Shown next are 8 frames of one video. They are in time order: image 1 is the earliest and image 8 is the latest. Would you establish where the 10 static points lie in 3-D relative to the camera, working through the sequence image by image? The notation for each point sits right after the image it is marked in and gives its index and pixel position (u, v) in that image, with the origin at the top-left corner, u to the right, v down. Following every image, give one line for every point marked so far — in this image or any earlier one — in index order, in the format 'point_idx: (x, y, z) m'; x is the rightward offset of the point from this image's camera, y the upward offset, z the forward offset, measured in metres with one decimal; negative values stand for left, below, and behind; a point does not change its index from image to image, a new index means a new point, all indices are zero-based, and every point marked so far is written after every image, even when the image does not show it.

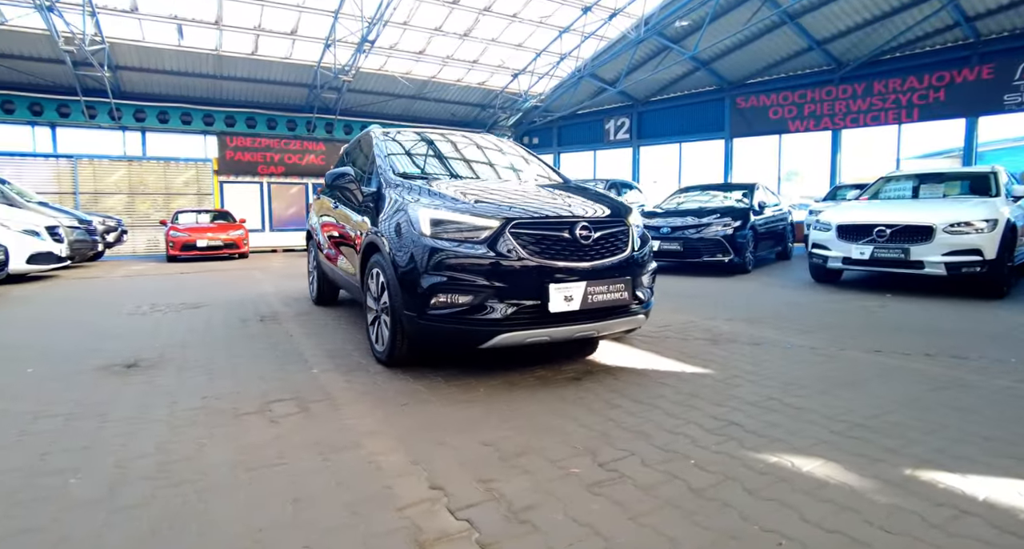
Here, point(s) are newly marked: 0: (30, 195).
0: (-11.9, +2.0, +12.7) m
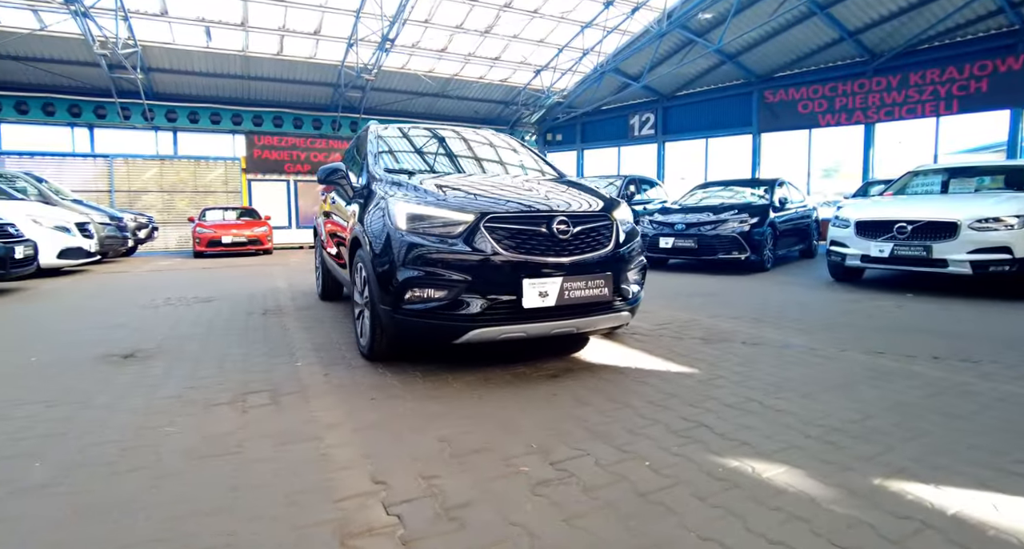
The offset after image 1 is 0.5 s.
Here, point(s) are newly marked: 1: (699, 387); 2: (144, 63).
0: (-11.5, +2.1, +13.3) m
1: (+1.1, -0.7, +3.0) m
2: (-13.2, +7.6, +18.3) m
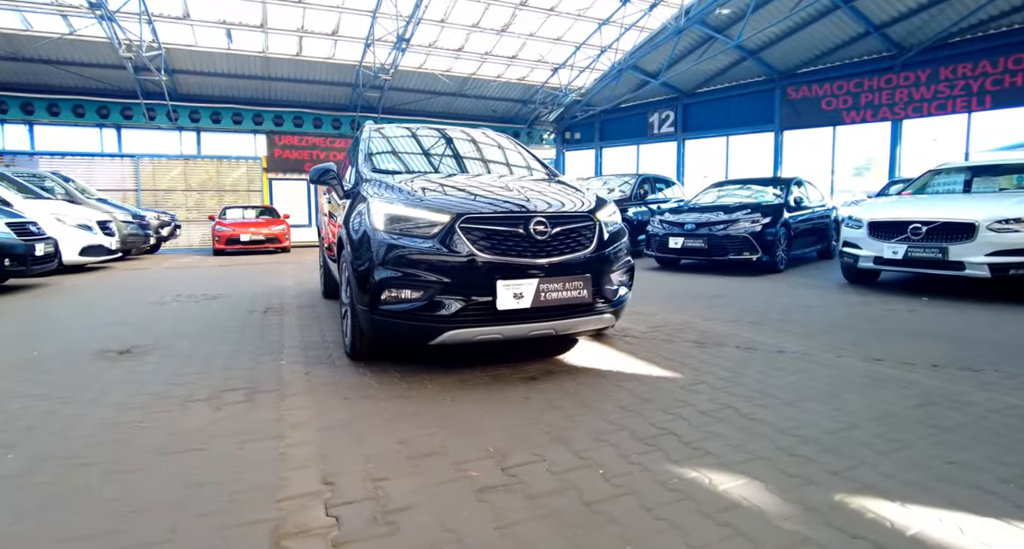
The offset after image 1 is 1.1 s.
0: (-11.2, +2.2, +13.7) m
1: (+0.9, -0.7, +2.9) m
2: (-12.7, +7.7, +18.7) m
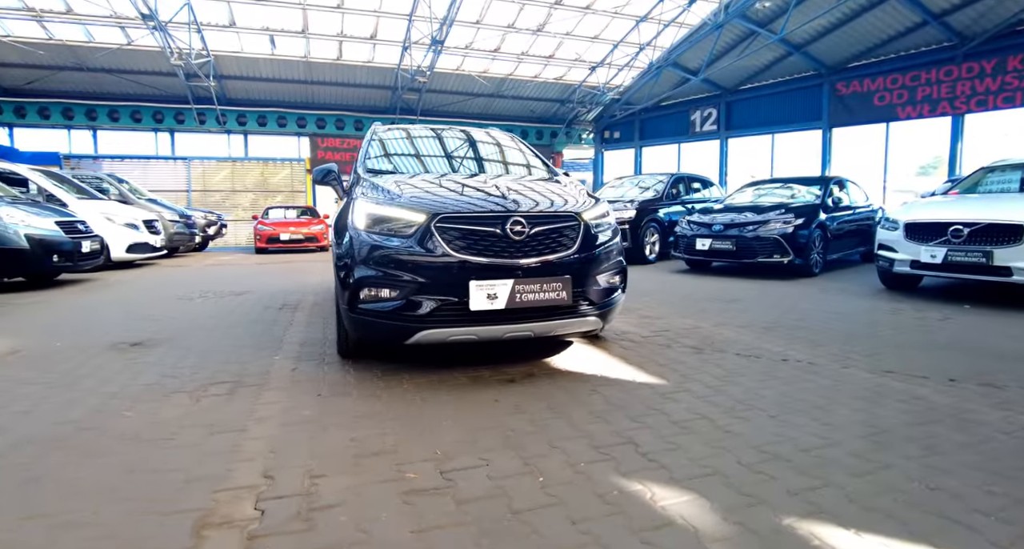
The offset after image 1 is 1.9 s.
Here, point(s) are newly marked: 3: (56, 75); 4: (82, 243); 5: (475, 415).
0: (-10.4, +2.3, +14.5) m
1: (+0.8, -0.7, +2.8) m
2: (-11.4, +7.8, +19.7) m
3: (-16.7, +7.3, +18.8) m
4: (-6.6, +0.5, +7.9) m
5: (-0.2, -0.7, +2.6) m
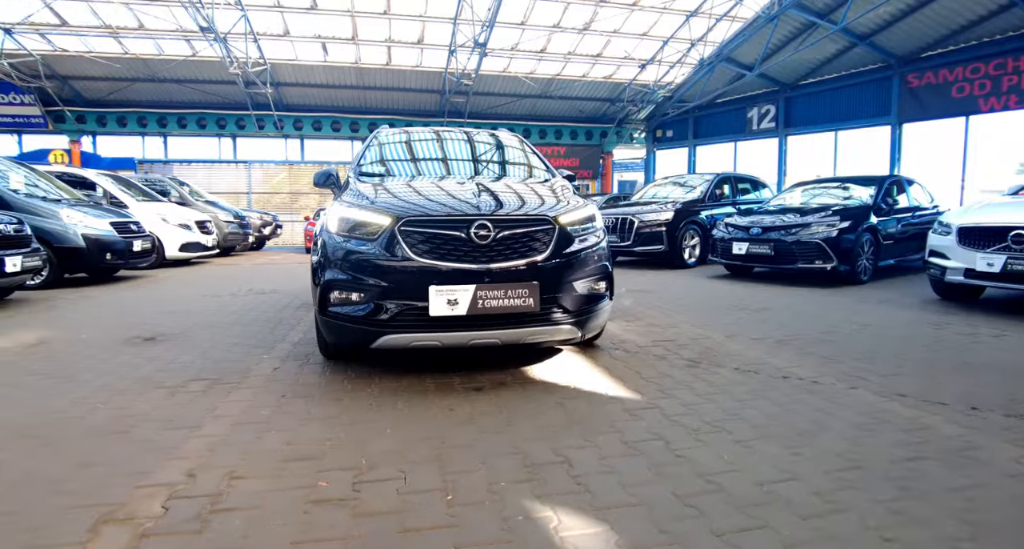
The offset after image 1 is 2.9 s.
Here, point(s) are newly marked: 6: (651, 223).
0: (-9.3, +2.4, +15.5) m
1: (+0.5, -0.7, +2.6) m
2: (-9.7, +7.9, +20.7) m
3: (-15.1, +7.5, +20.4) m
4: (-6.2, +0.5, +8.5) m
5: (-0.4, -0.7, +2.5) m
6: (+2.9, +1.1, +10.4) m
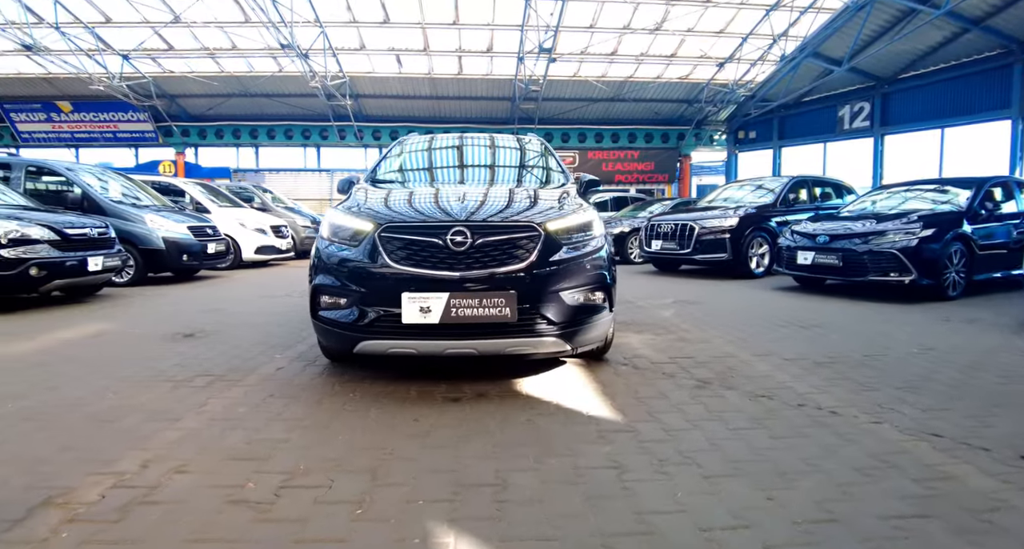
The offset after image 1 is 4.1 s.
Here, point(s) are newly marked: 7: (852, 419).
0: (-7.4, +2.4, +16.6) m
1: (+0.3, -0.8, +2.4) m
2: (-6.9, +7.8, +21.9) m
3: (-12.3, +7.5, +22.4) m
4: (-5.4, +0.5, +9.2) m
5: (-0.6, -0.8, +2.5) m
6: (+3.8, +0.9, +9.8) m
7: (+1.8, -0.8, +2.7) m
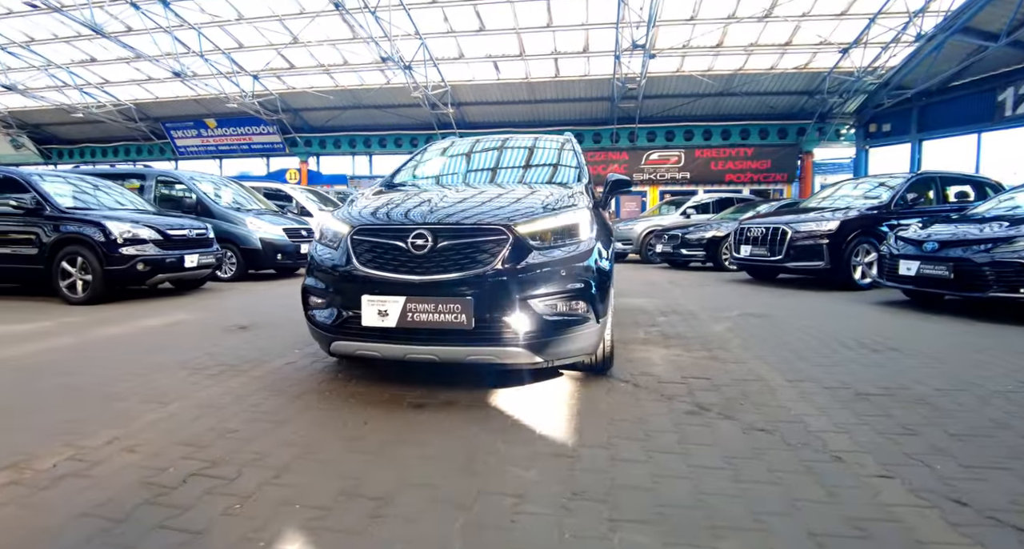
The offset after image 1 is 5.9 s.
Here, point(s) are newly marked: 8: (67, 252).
0: (-4.5, +2.5, +17.8) m
1: (0.0, -0.8, +2.2) m
2: (-2.7, +7.8, +22.8) m
3: (-7.9, +7.6, +24.4) m
4: (-4.2, +0.6, +10.1) m
5: (-0.9, -0.8, +2.5) m
6: (+5.0, +0.7, +8.7) m
7: (+1.5, -0.8, +2.2) m
8: (-5.8, +0.3, +6.6) m
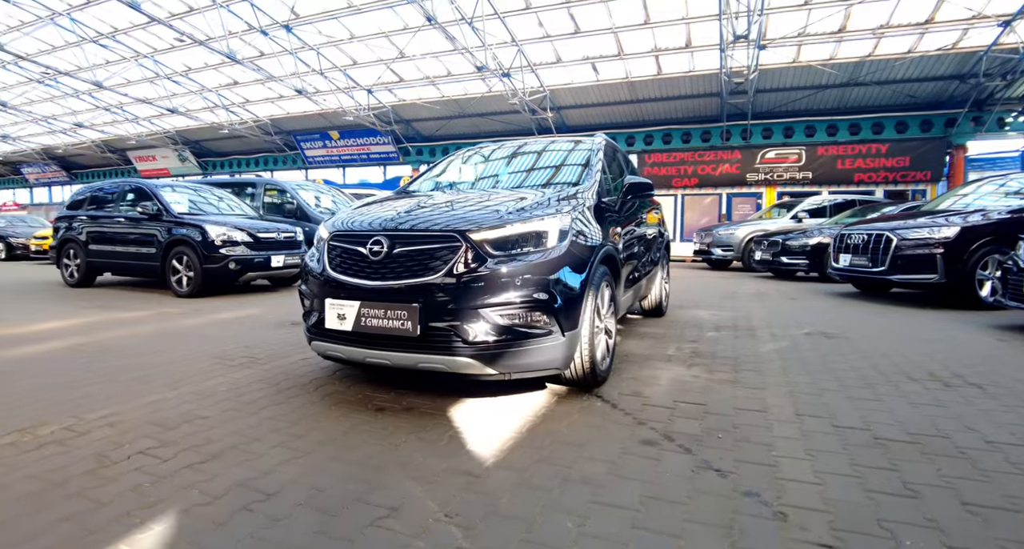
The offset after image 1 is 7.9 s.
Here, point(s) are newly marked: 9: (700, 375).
0: (-1.3, +2.4, +18.4) m
1: (-0.4, -0.9, +2.2) m
2: (+1.7, +7.7, +22.9) m
3: (-3.1, +7.6, +25.6) m
4: (-2.7, +0.6, +10.8) m
5: (-1.3, -0.8, +2.6) m
6: (+6.0, +0.5, +7.5) m
7: (+1.0, -0.9, +1.8) m
8: (-5.0, +0.4, +7.7) m
9: (+1.4, -0.7, +3.8) m
